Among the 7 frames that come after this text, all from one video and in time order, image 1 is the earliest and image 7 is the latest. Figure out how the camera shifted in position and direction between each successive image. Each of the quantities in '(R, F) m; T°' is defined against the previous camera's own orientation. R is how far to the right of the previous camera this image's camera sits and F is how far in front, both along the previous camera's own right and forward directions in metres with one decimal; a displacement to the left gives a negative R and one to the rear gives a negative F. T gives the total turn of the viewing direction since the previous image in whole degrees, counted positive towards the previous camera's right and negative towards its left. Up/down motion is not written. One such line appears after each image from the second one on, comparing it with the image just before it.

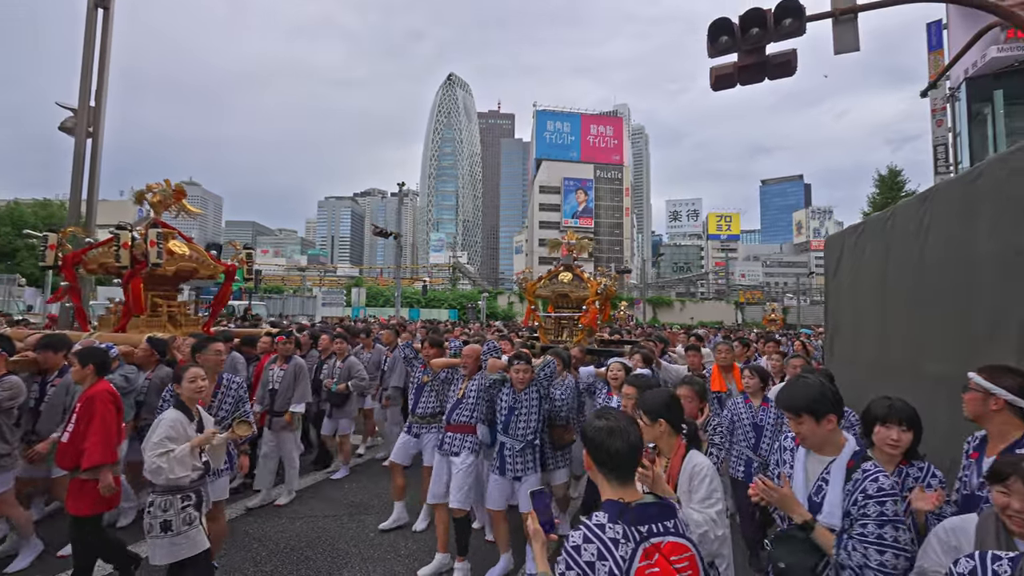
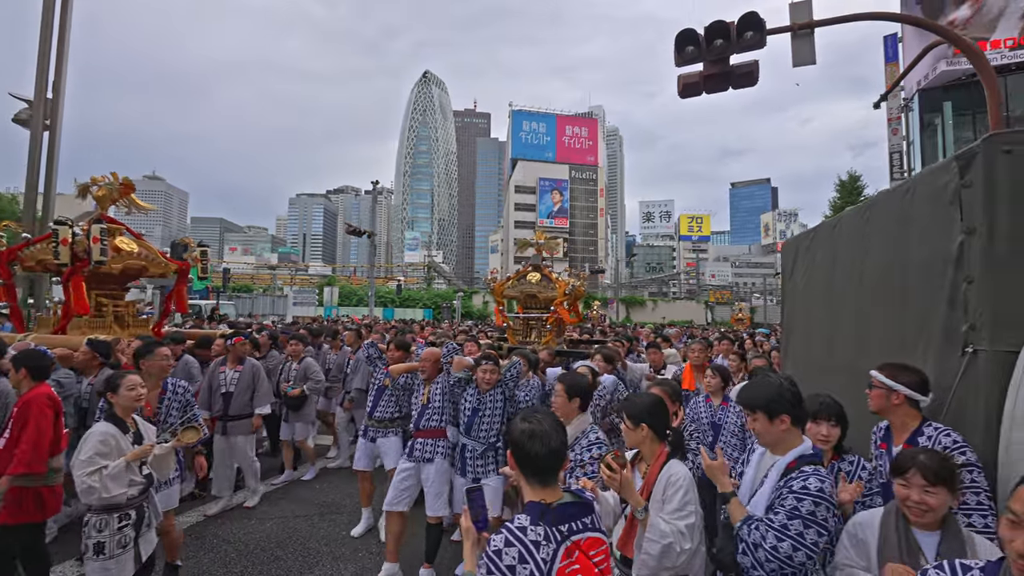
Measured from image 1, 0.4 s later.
(0.0, -0.1) m; +3°
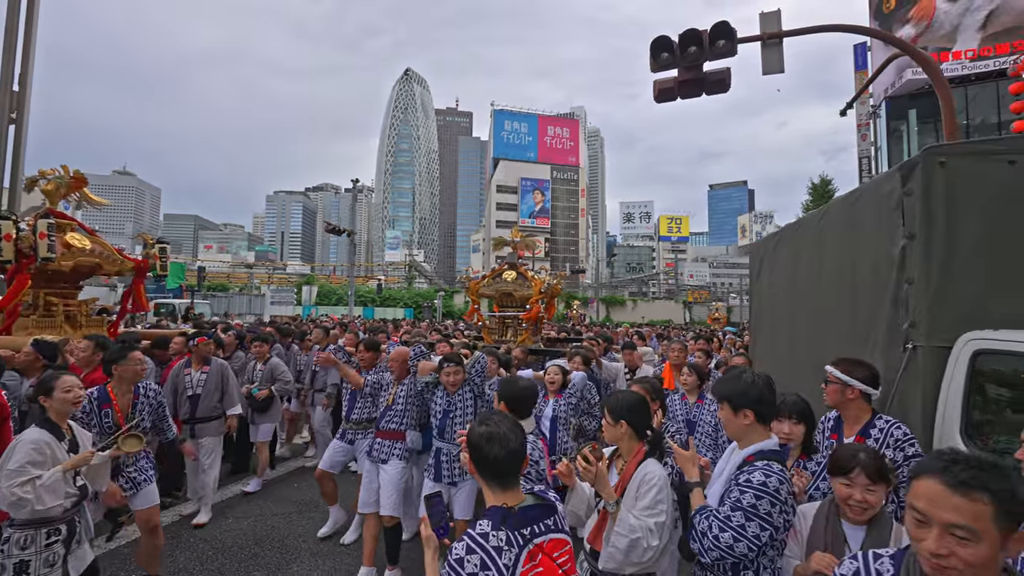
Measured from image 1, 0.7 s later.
(0.0, -0.1) m; +2°
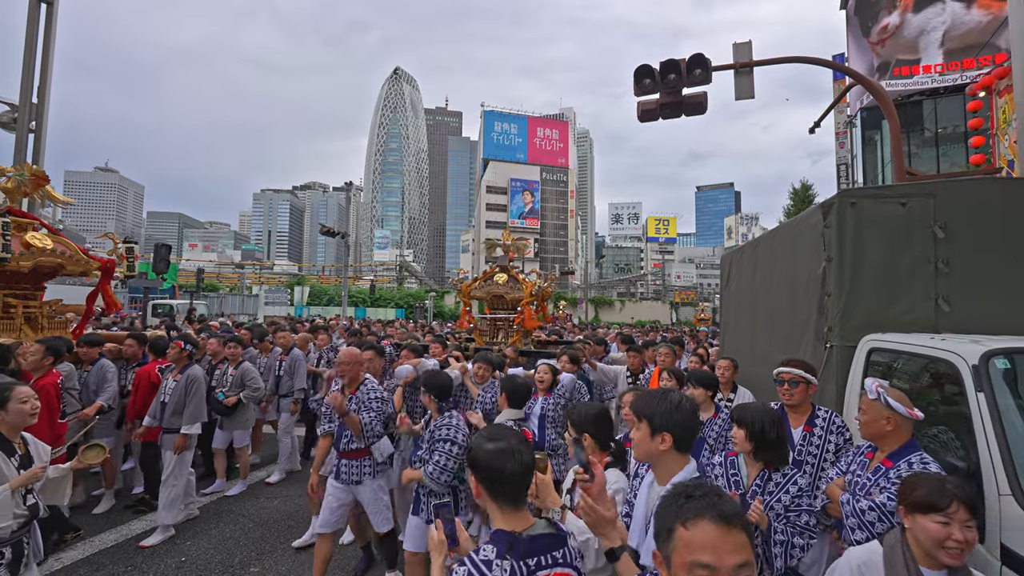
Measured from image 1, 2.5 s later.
(-0.1, -0.6) m; +1°
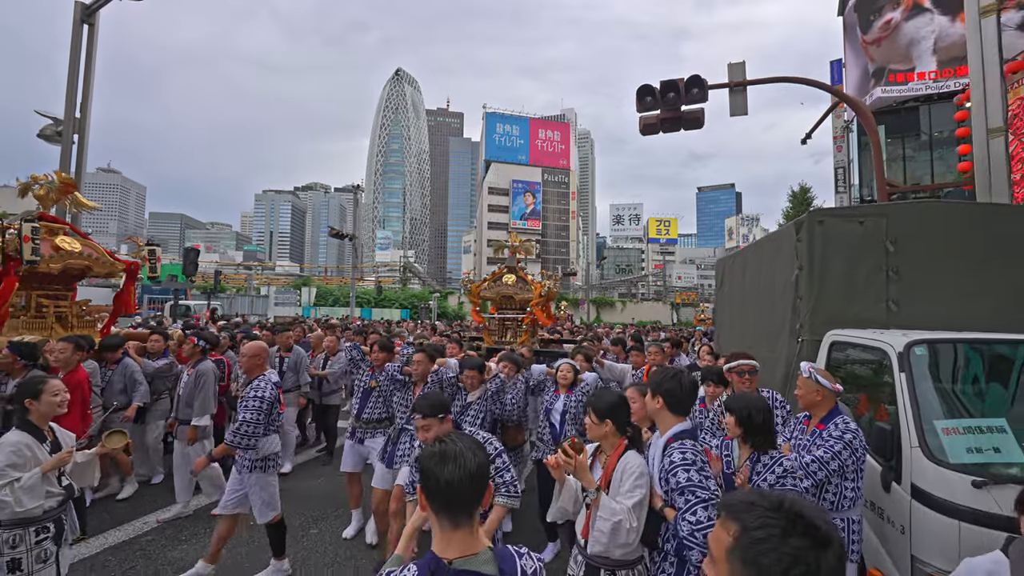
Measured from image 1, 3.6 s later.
(-0.2, -0.6) m; 0°
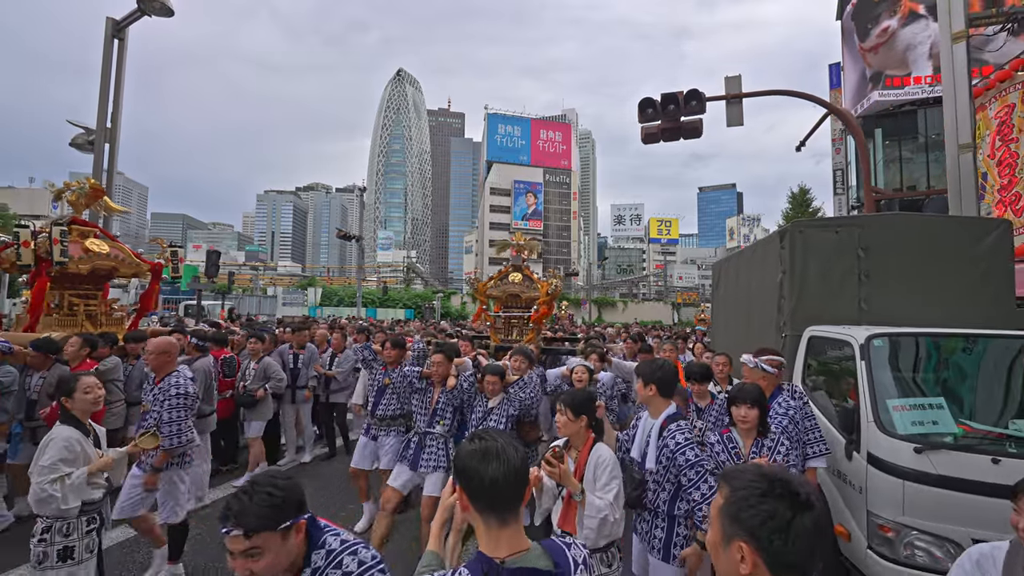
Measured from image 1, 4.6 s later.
(-0.1, -0.5) m; 0°
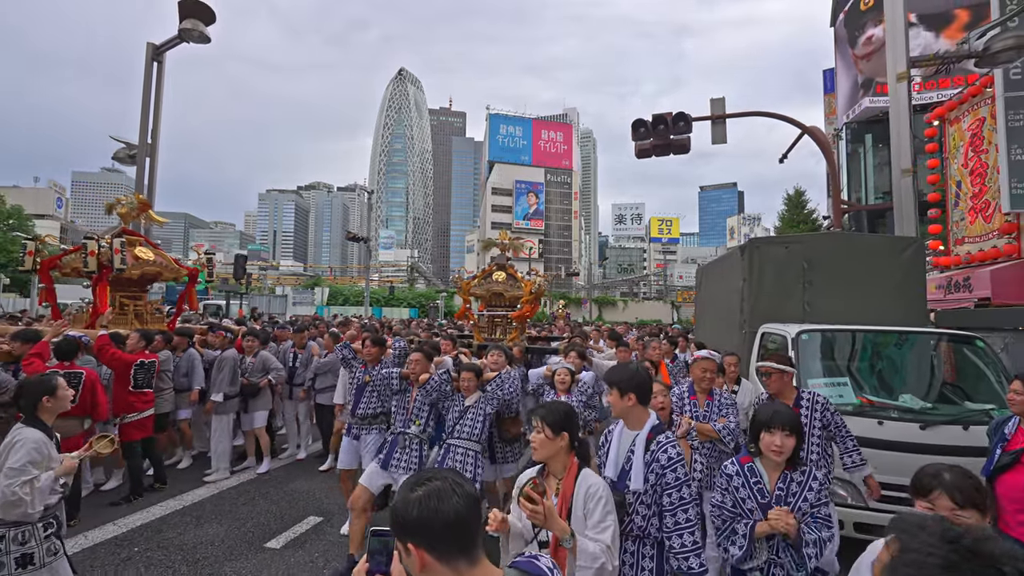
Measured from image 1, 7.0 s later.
(-0.1, -0.9) m; 0°
